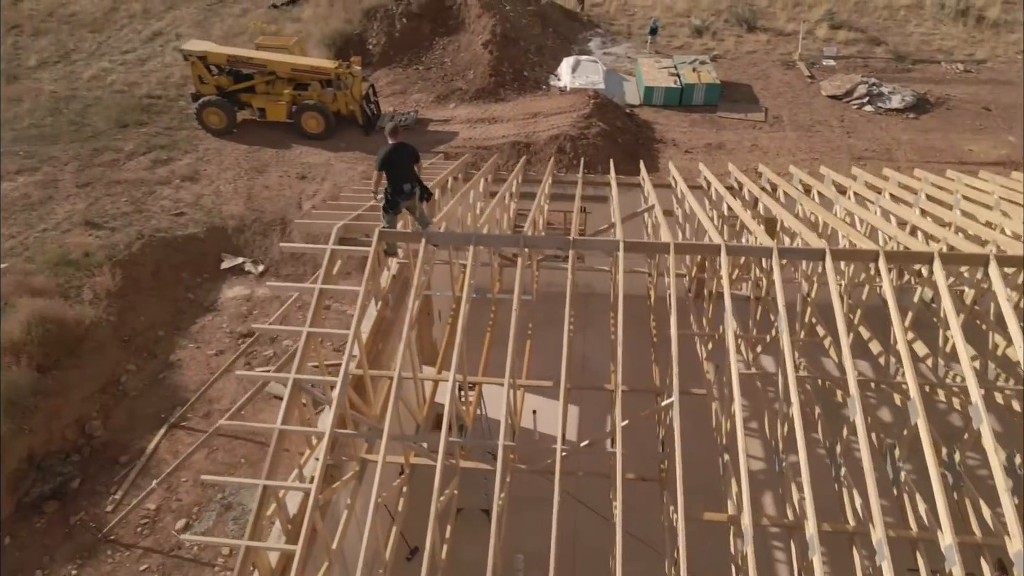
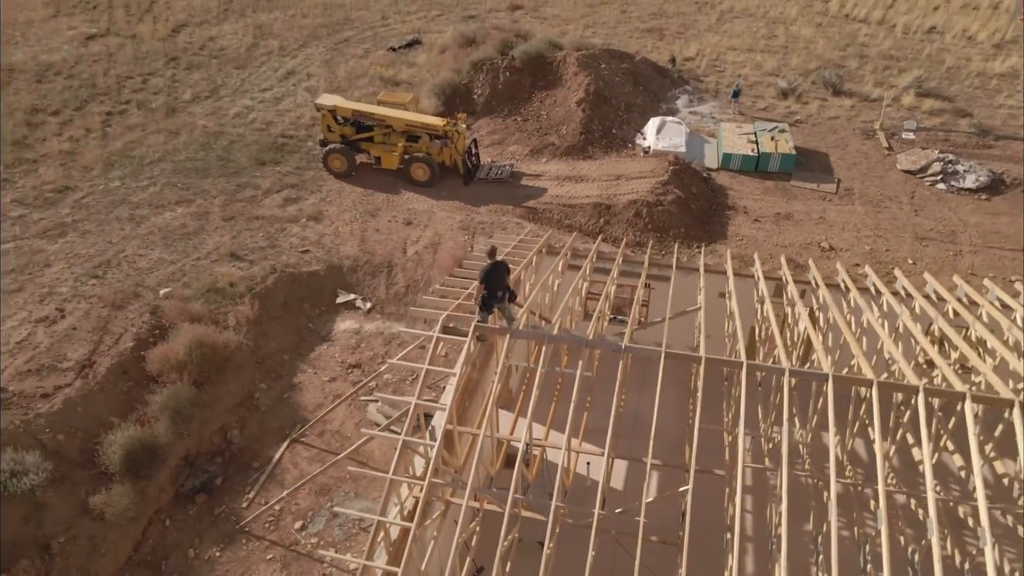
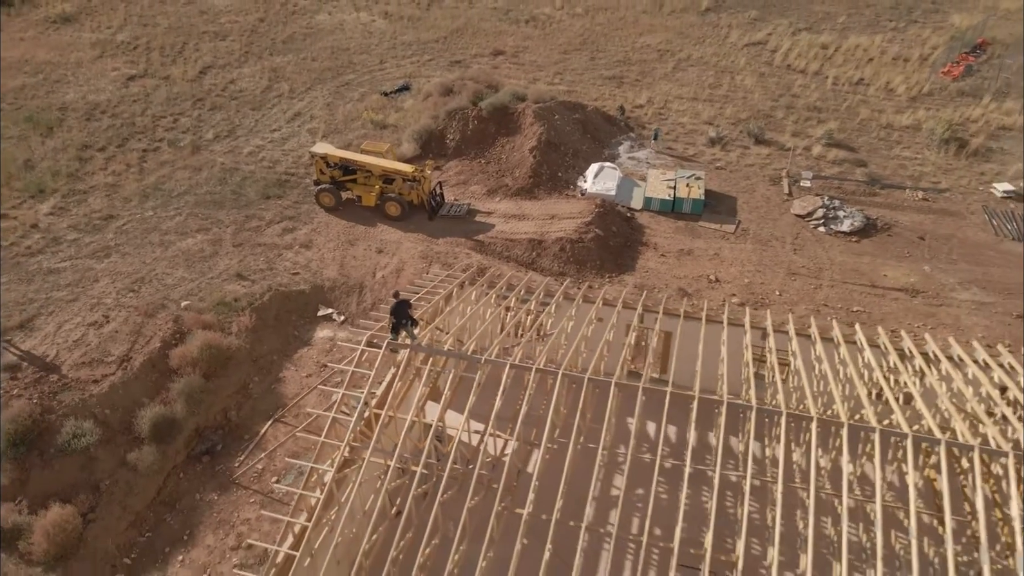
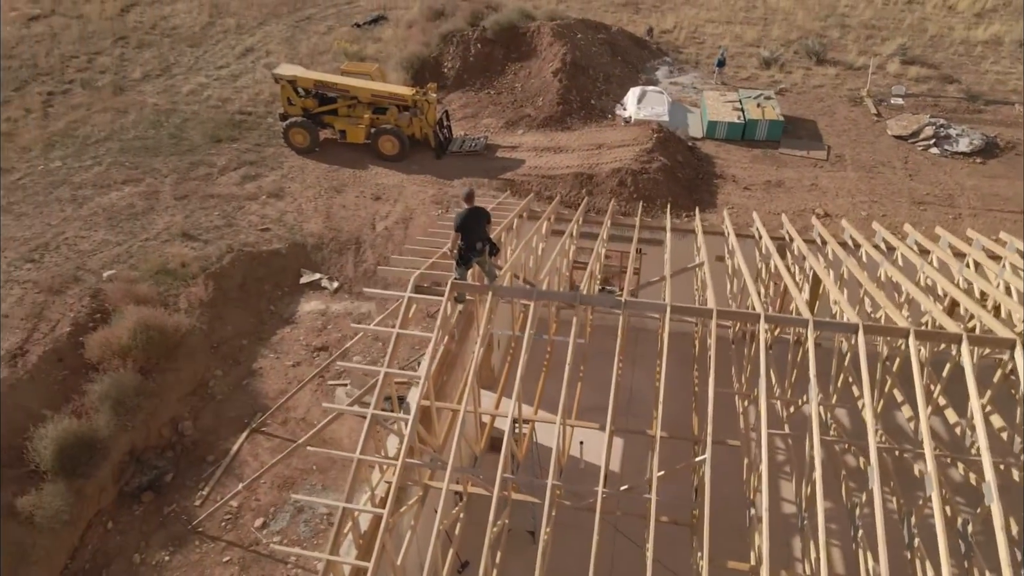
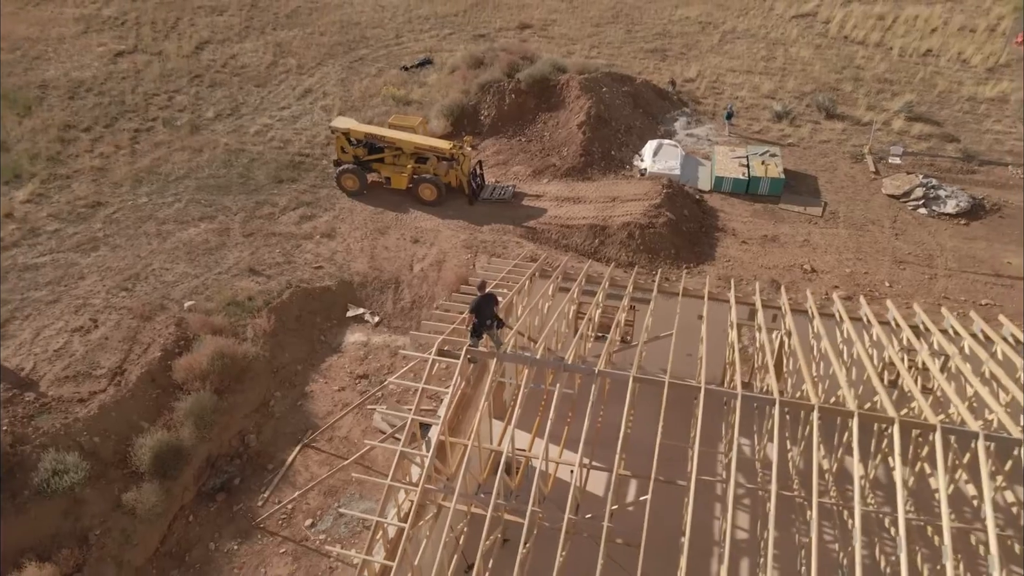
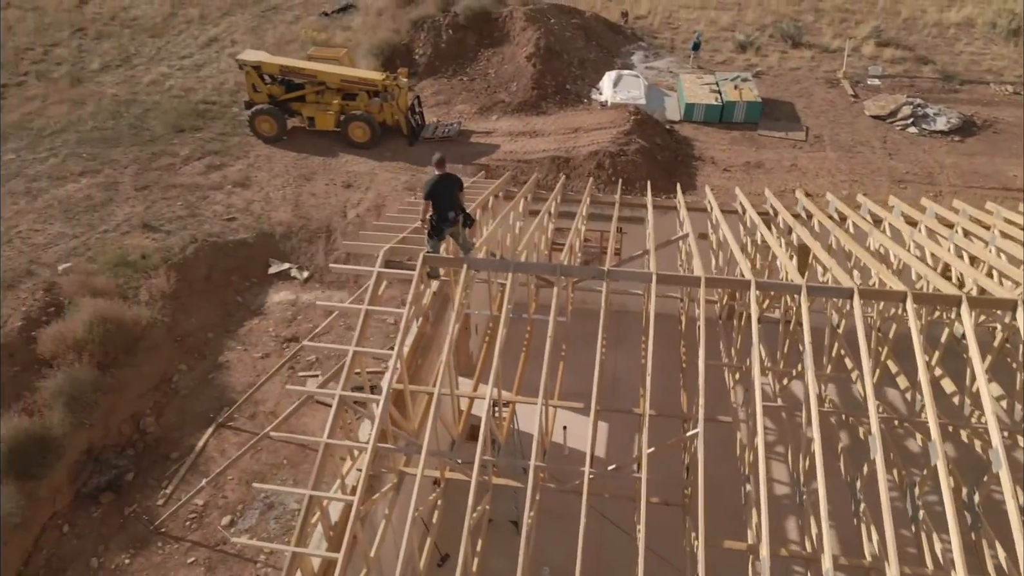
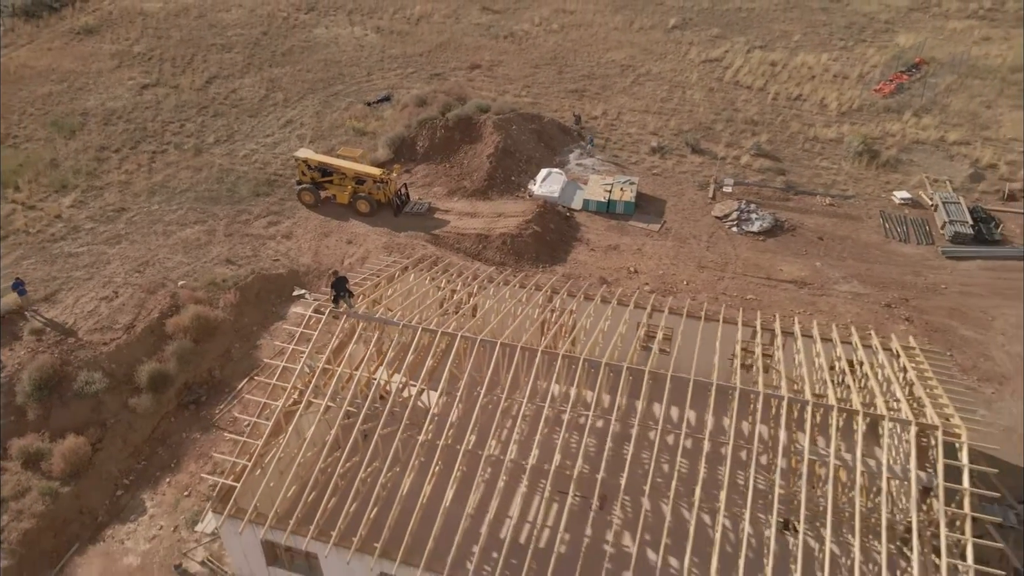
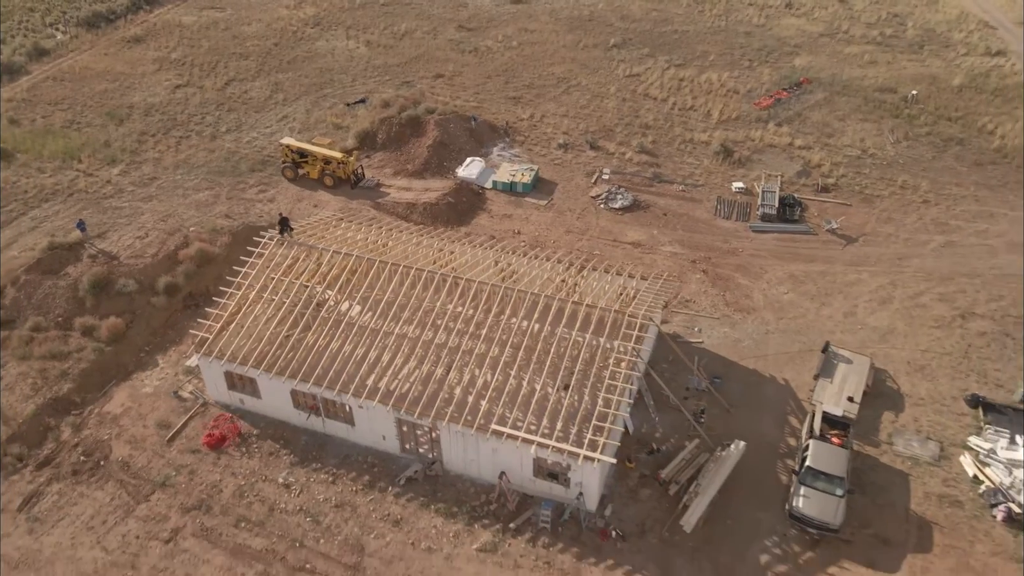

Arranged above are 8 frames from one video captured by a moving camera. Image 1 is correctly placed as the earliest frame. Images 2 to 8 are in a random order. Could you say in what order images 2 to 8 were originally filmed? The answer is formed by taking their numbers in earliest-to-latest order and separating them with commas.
6, 4, 2, 5, 3, 7, 8
